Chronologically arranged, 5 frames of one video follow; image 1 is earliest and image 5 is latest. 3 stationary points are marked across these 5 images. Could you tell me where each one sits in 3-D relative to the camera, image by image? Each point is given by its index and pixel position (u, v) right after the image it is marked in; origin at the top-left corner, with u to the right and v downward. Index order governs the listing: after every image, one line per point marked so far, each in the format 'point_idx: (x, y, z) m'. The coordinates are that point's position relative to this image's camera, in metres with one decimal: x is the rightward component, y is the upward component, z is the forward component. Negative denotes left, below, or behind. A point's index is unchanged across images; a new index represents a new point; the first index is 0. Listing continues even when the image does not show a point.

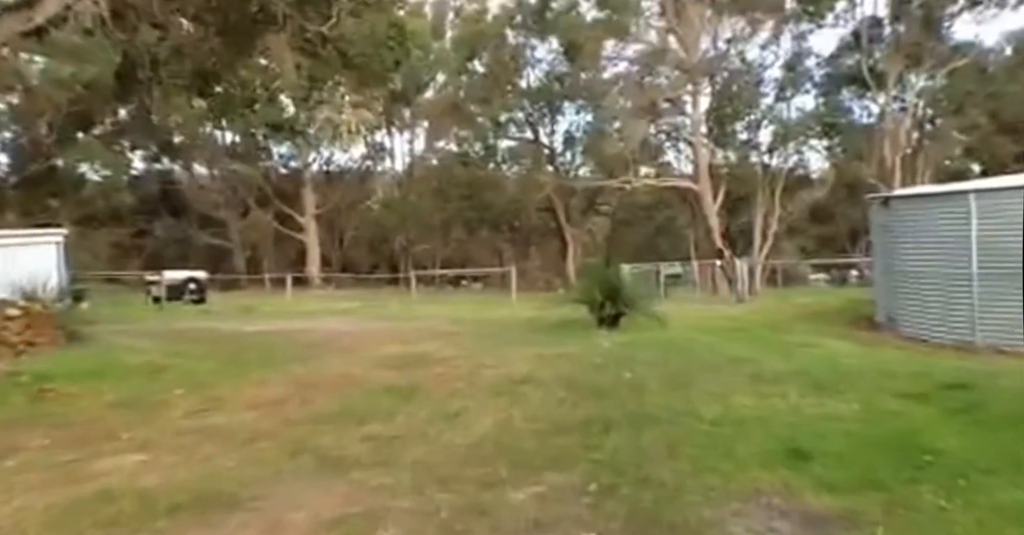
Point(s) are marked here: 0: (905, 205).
0: (+6.3, +1.1, +13.4) m
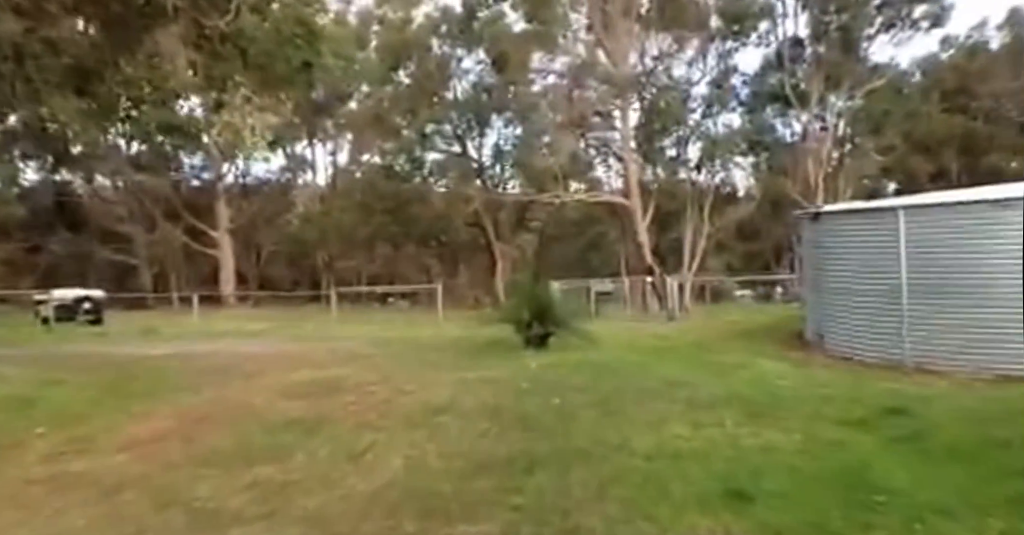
0: (+5.1, +0.8, +13.2) m
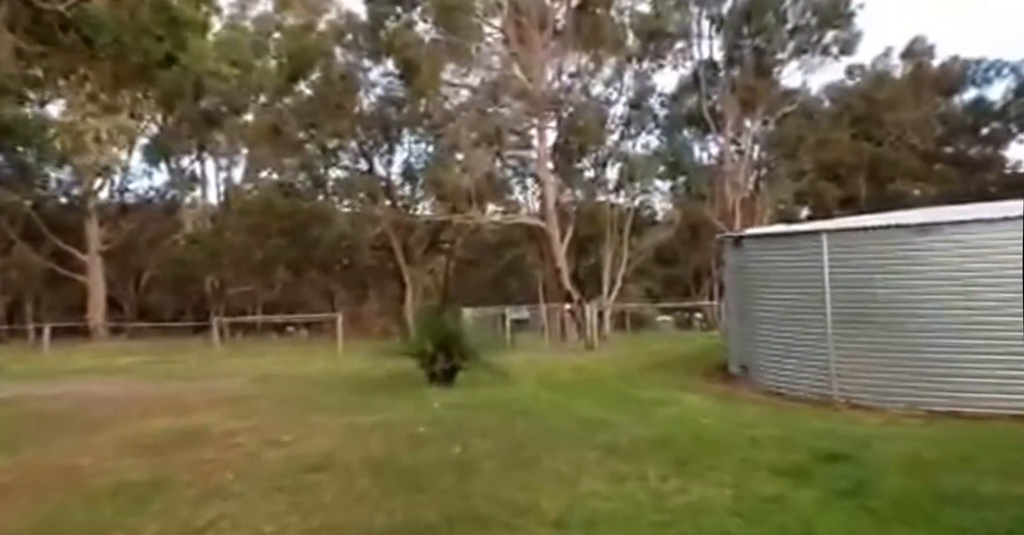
0: (+3.6, +0.4, +12.3) m
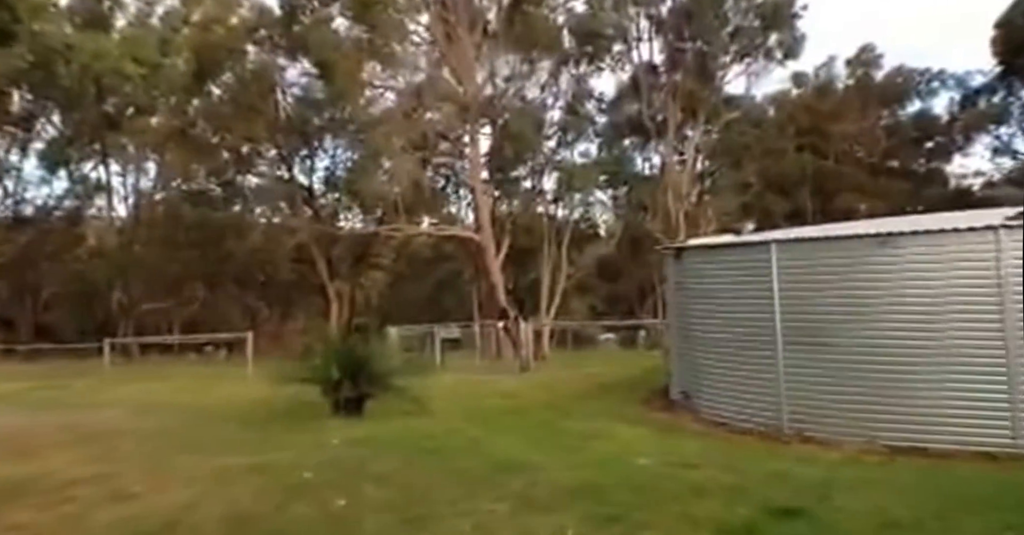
0: (+2.4, +0.2, +11.1) m
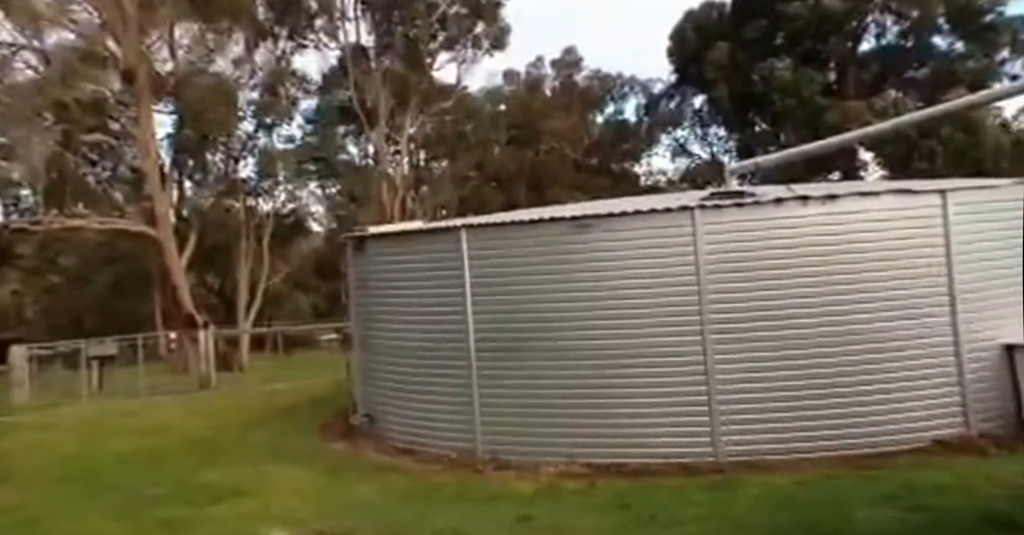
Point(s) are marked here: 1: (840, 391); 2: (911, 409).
0: (-1.6, +0.2, +9.2) m
1: (+2.7, -1.0, +6.7) m
2: (+3.3, -1.2, +6.8) m
